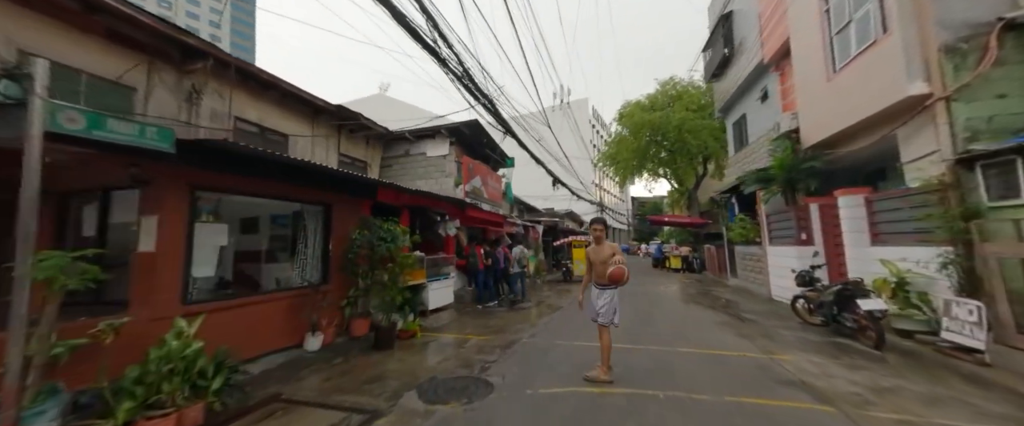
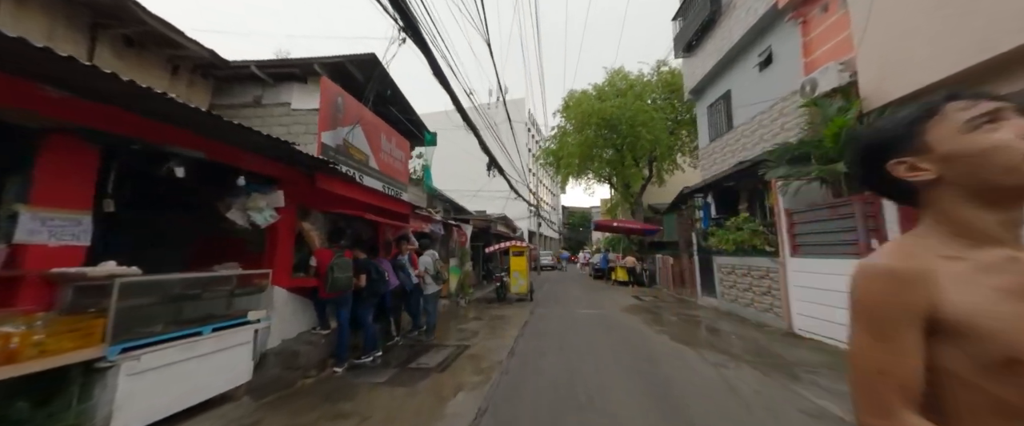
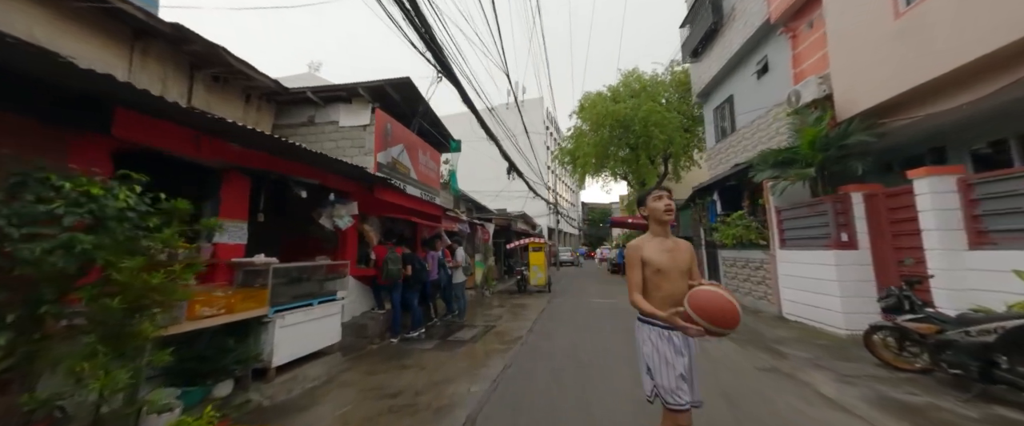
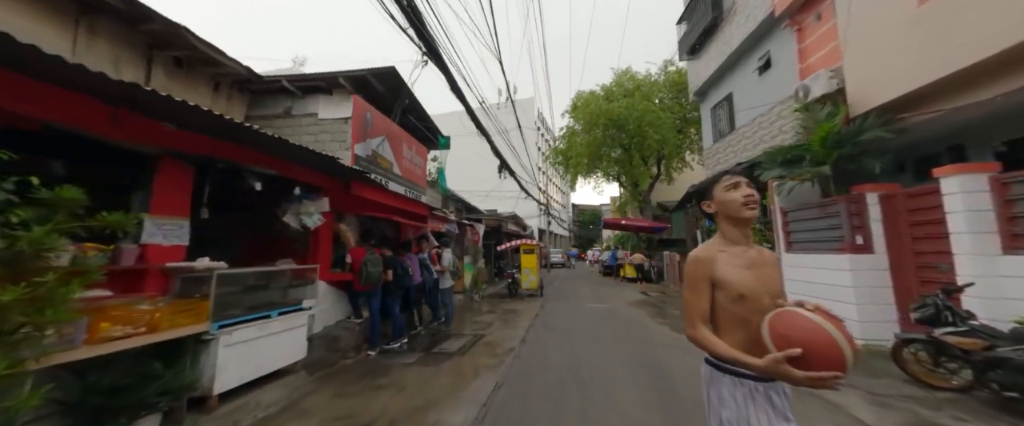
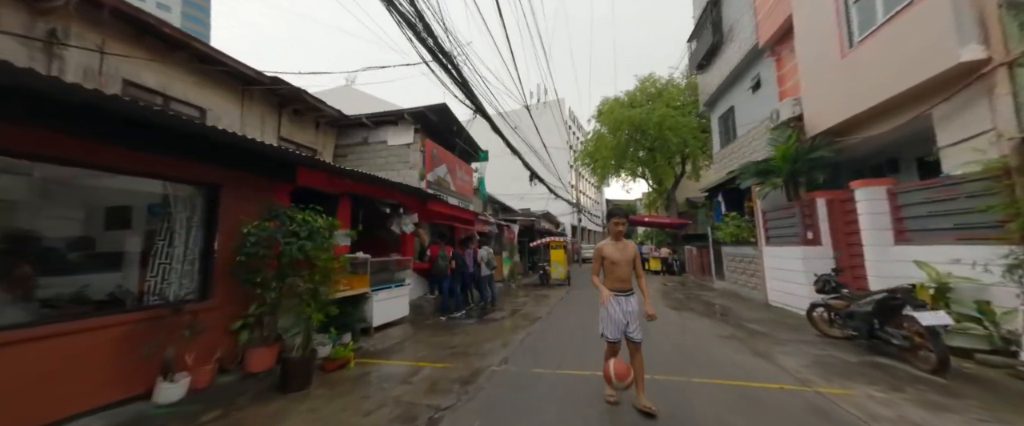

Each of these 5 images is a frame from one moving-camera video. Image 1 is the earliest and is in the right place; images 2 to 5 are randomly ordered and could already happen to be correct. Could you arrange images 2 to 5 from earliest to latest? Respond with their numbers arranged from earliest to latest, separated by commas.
5, 3, 4, 2
